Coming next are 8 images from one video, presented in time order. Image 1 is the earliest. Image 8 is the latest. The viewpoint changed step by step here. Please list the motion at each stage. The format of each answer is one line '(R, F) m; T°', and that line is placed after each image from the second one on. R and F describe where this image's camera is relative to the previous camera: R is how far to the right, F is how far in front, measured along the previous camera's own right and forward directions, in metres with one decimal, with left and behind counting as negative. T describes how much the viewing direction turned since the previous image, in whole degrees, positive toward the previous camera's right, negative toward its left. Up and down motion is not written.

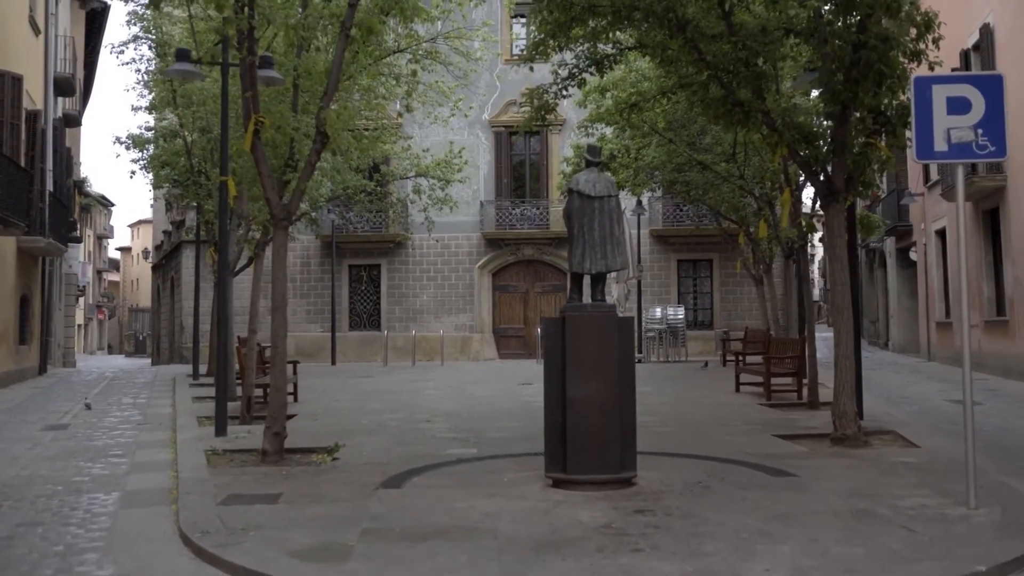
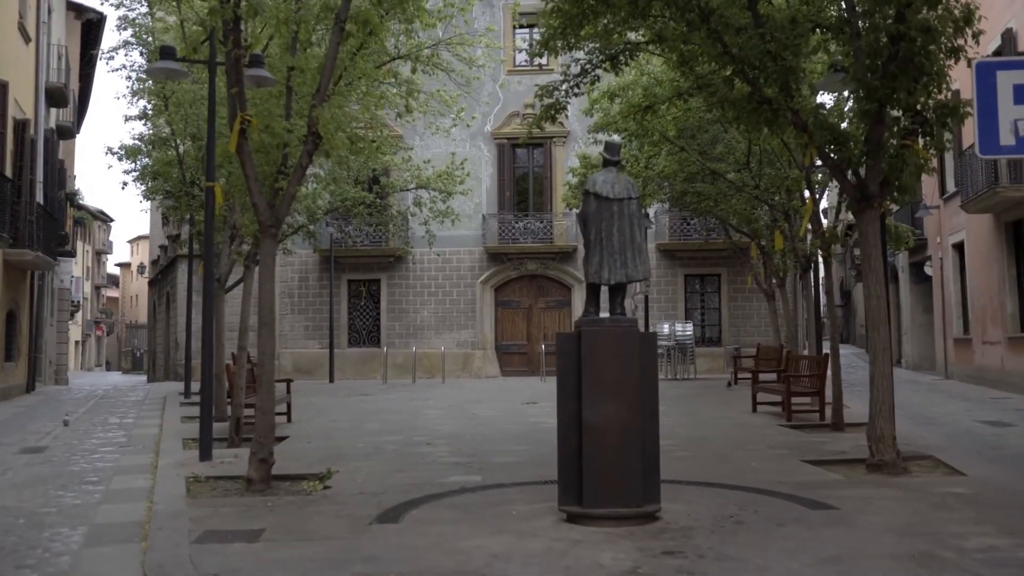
(-0.1, +0.8) m; 0°
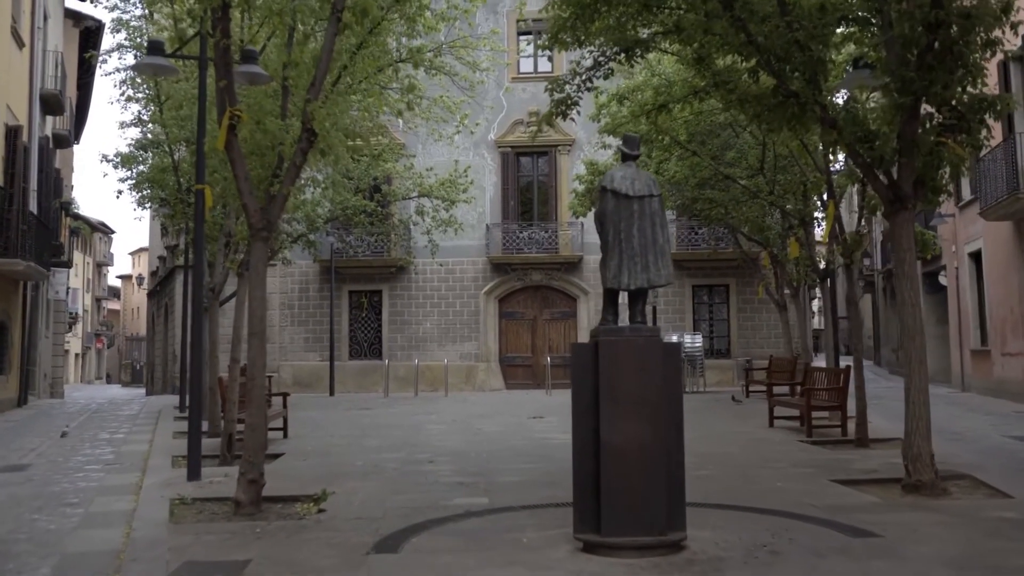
(-0.1, +0.6) m; 0°
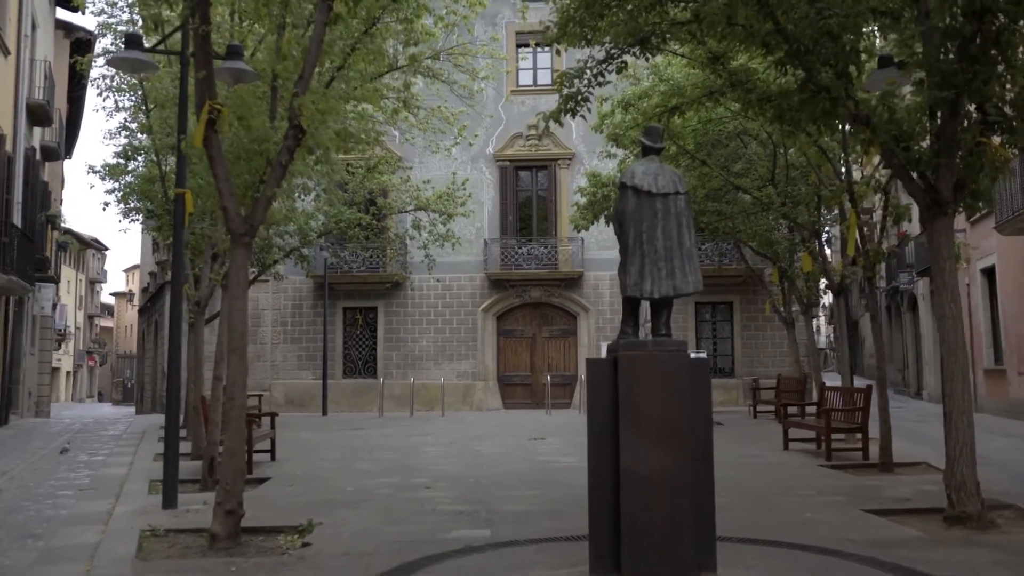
(-0.1, +0.7) m; 0°
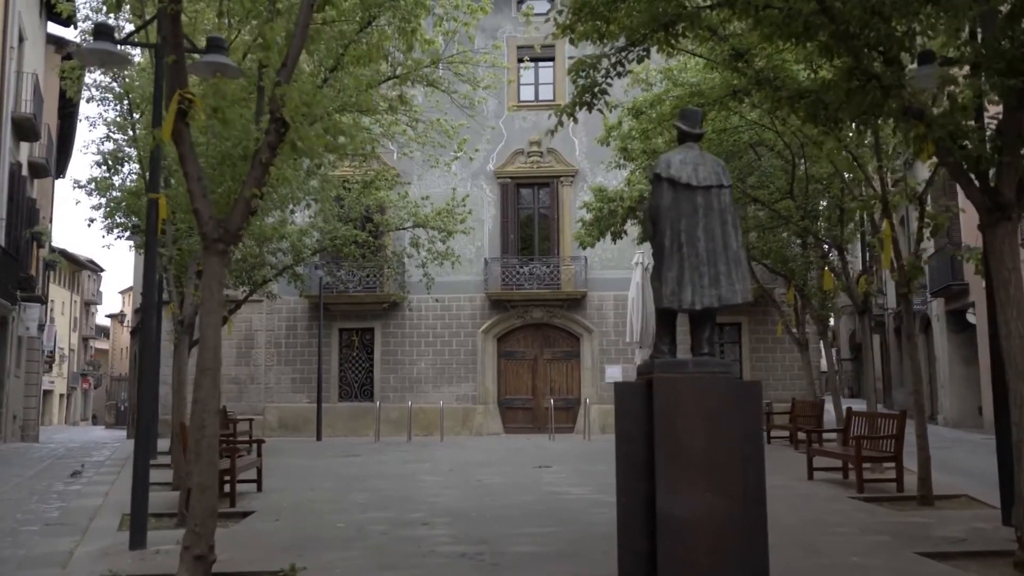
(-0.1, +0.9) m; 0°
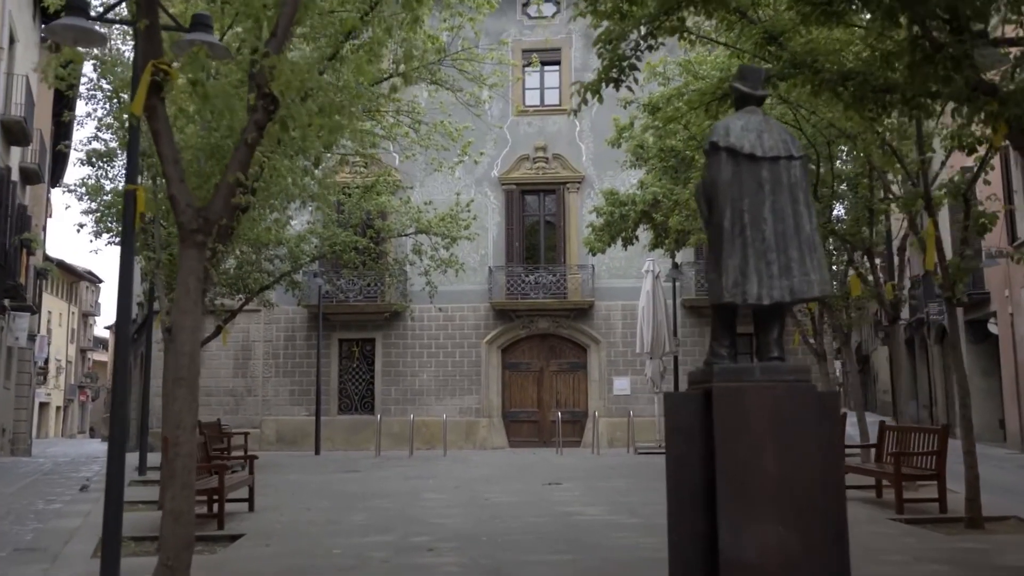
(-0.1, +0.8) m; 0°
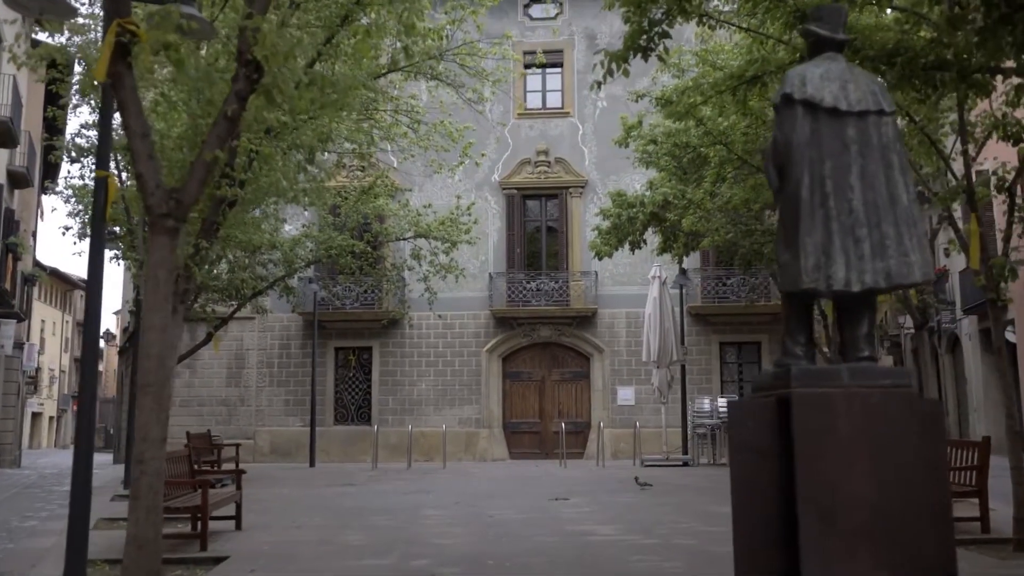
(-0.1, +0.8) m; 0°
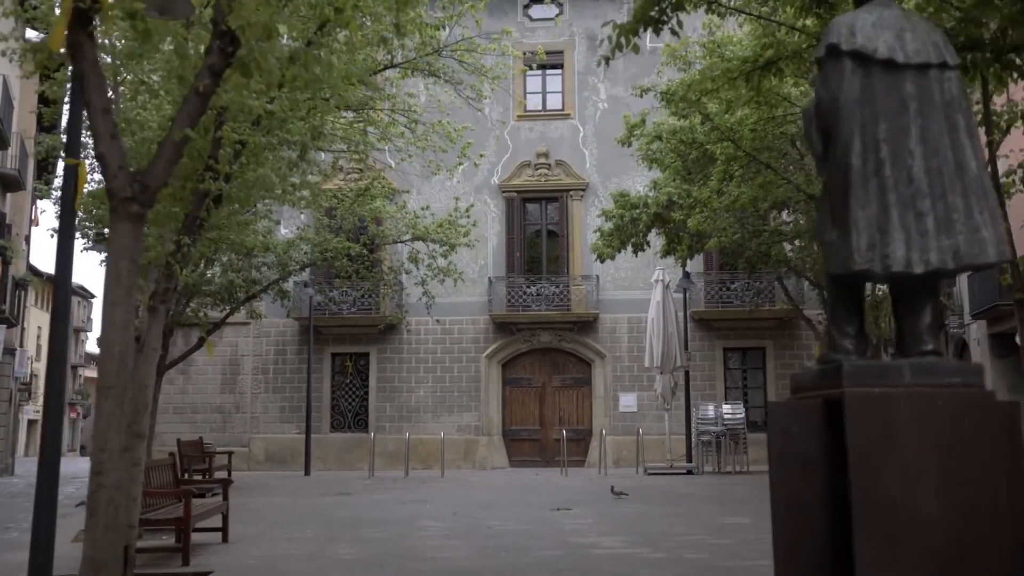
(0.0, +0.5) m; 0°
